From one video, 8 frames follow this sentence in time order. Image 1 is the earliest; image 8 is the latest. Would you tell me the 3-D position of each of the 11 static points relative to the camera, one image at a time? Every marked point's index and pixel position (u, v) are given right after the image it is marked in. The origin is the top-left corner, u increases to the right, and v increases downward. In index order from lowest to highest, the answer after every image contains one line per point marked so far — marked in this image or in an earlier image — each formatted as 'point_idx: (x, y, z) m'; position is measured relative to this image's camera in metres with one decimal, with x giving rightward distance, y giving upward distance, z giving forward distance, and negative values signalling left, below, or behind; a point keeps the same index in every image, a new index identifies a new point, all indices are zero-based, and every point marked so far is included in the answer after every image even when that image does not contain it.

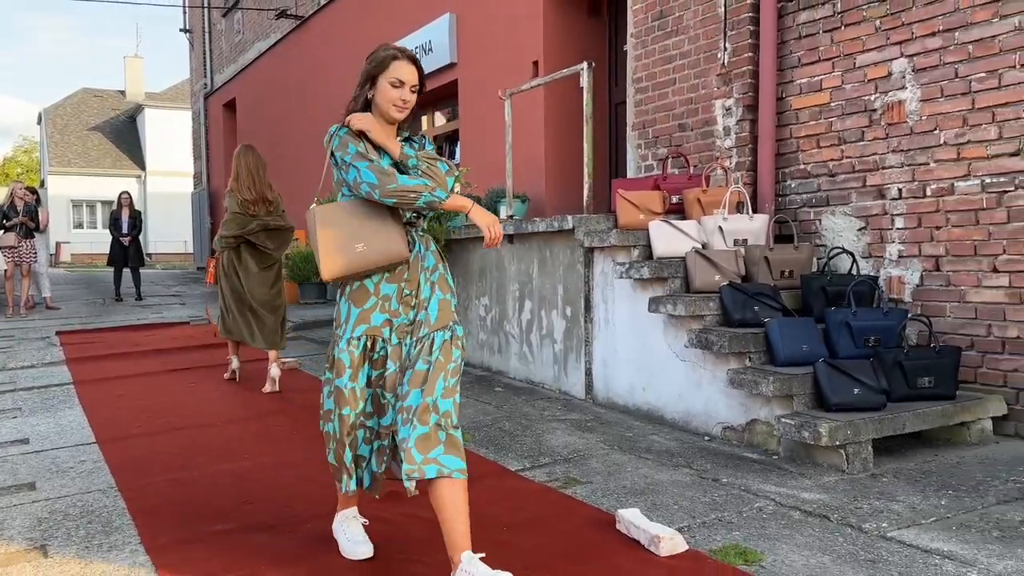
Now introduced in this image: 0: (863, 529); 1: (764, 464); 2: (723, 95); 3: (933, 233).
0: (+1.2, -0.8, +2.9) m
1: (+1.1, -0.8, +3.7) m
2: (+1.3, +1.2, +5.3) m
3: (+2.1, +0.3, +4.3) m
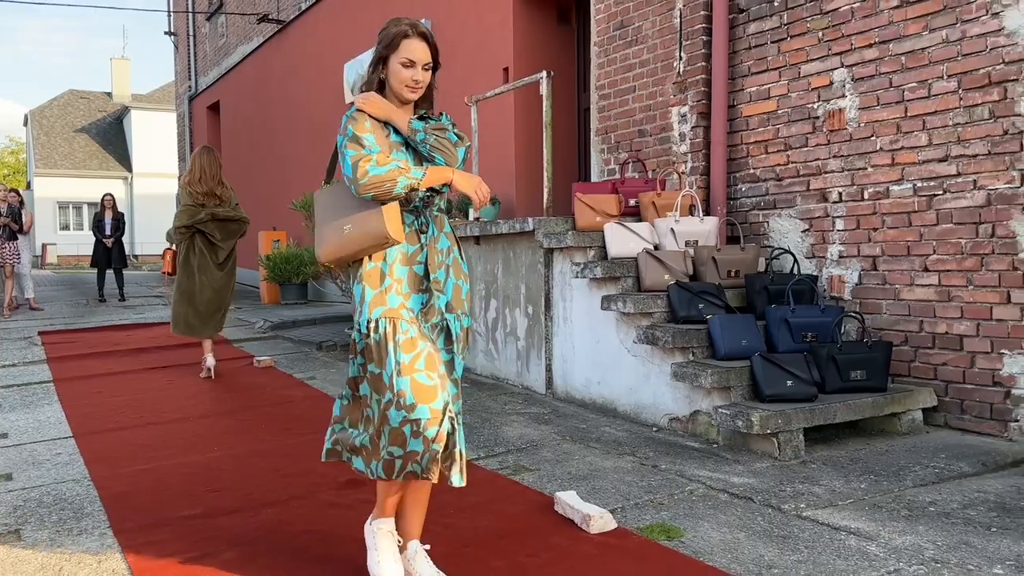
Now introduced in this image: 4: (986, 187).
0: (+1.0, -0.8, +3.1) m
1: (+0.9, -0.7, +3.9) m
2: (+1.1, +1.2, +5.6) m
3: (+1.9, +0.3, +4.5) m
4: (+2.2, +0.5, +4.0) m
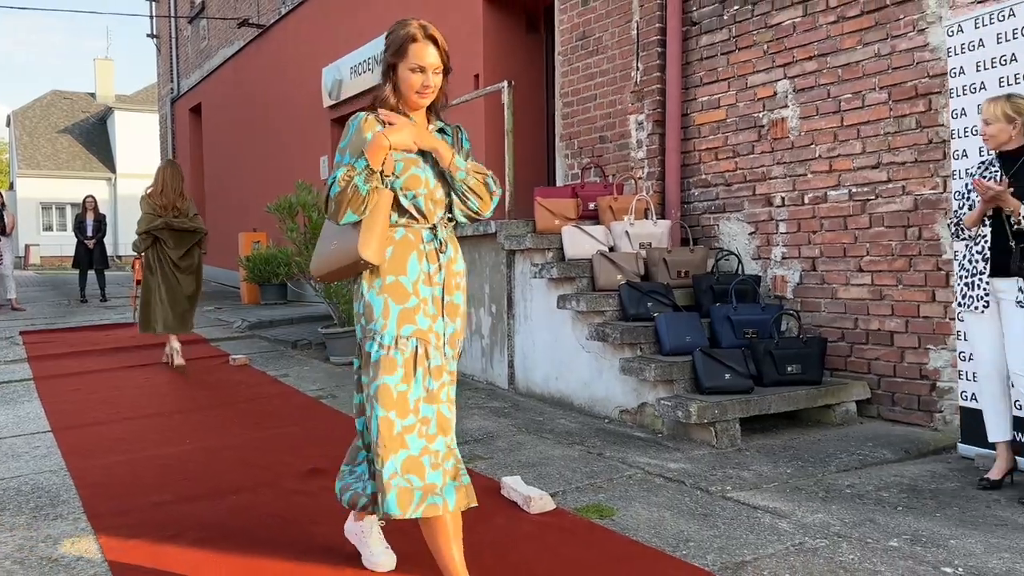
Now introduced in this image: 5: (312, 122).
0: (+0.8, -0.8, +3.3) m
1: (+0.7, -0.7, +4.1) m
2: (+0.9, +1.2, +5.8) m
3: (+1.7, +0.3, +4.8) m
4: (+2.0, +0.5, +4.2) m
5: (-2.7, +2.3, +11.4) m
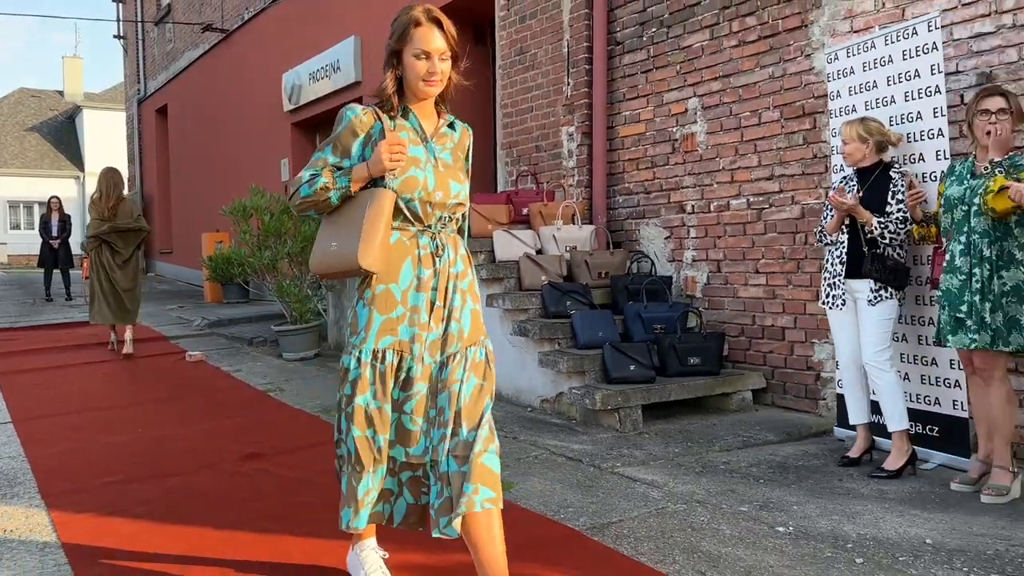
0: (+0.4, -0.8, +3.7) m
1: (+0.3, -0.7, +4.6) m
2: (+0.4, +1.2, +6.2) m
3: (+1.3, +0.3, +5.2) m
4: (+1.6, +0.5, +4.7) m
5: (-3.3, +2.3, +11.8) m
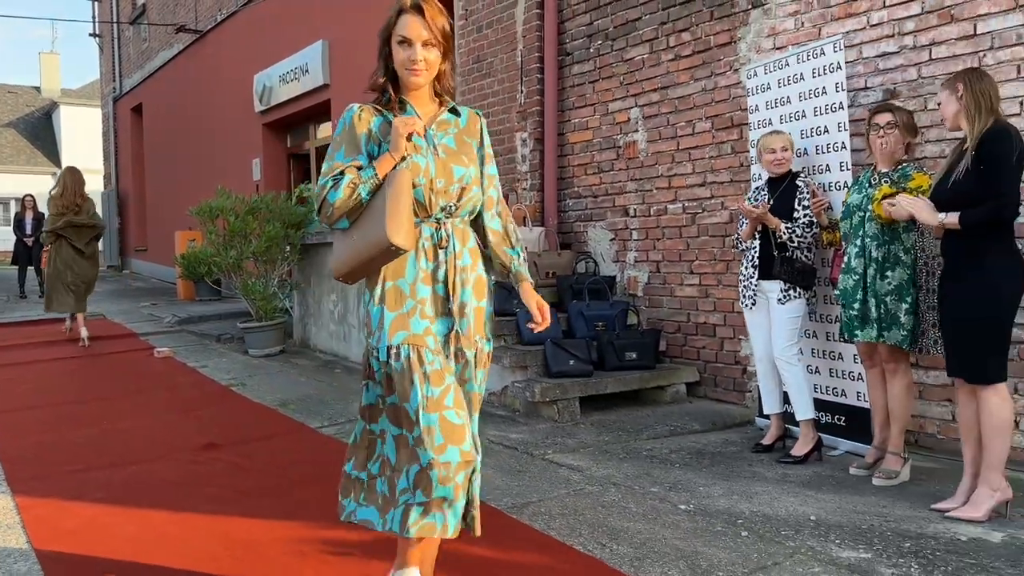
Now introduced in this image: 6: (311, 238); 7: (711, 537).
0: (+0.1, -0.8, +4.0) m
1: (0.0, -0.7, +4.8) m
2: (+0.1, +1.2, +6.5) m
3: (+0.9, +0.3, +5.5) m
4: (+1.3, +0.5, +5.0) m
5: (-3.7, +2.3, +12.0) m
6: (-1.8, +0.4, +7.4) m
7: (+0.7, -0.9, +2.9) m
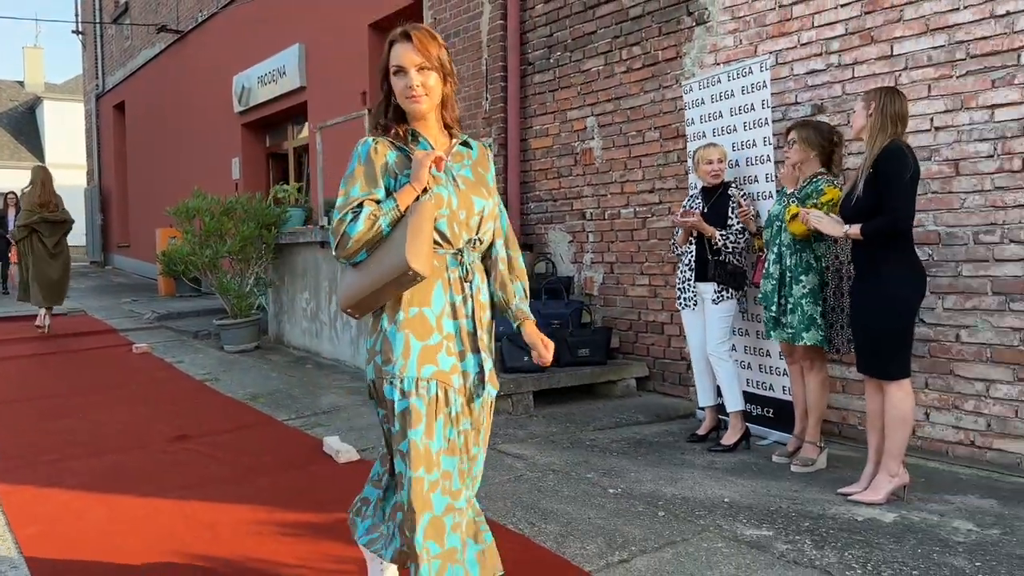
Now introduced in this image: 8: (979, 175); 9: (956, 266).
0: (-0.1, -0.8, +4.3) m
1: (-0.3, -0.7, +5.1) m
2: (-0.2, +1.2, +6.8) m
3: (+0.7, +0.3, +5.8) m
4: (+1.0, +0.5, +5.3) m
5: (-4.1, +2.3, +12.2) m
6: (-2.1, +0.4, +7.7) m
7: (+0.5, -0.9, +3.2) m
8: (+2.1, +0.5, +3.8) m
9: (+2.1, +0.1, +3.9) m
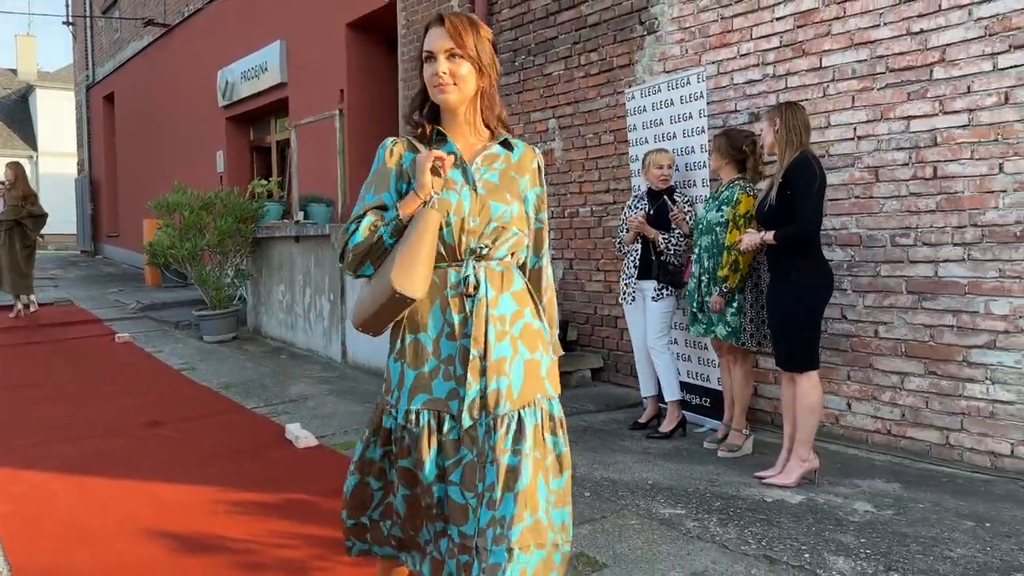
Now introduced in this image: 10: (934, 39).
0: (-0.4, -0.8, +4.6) m
1: (-0.6, -0.7, +5.4) m
2: (-0.5, +1.3, +7.1) m
3: (+0.4, +0.3, +6.1) m
4: (+0.8, +0.5, +5.6) m
5: (-4.4, +2.5, +12.4) m
6: (-2.3, +0.5, +7.9) m
7: (+0.2, -0.9, +3.5) m
8: (+1.9, +0.5, +4.1) m
9: (+1.8, +0.1, +4.2) m
10: (+2.0, +1.2, +3.9) m
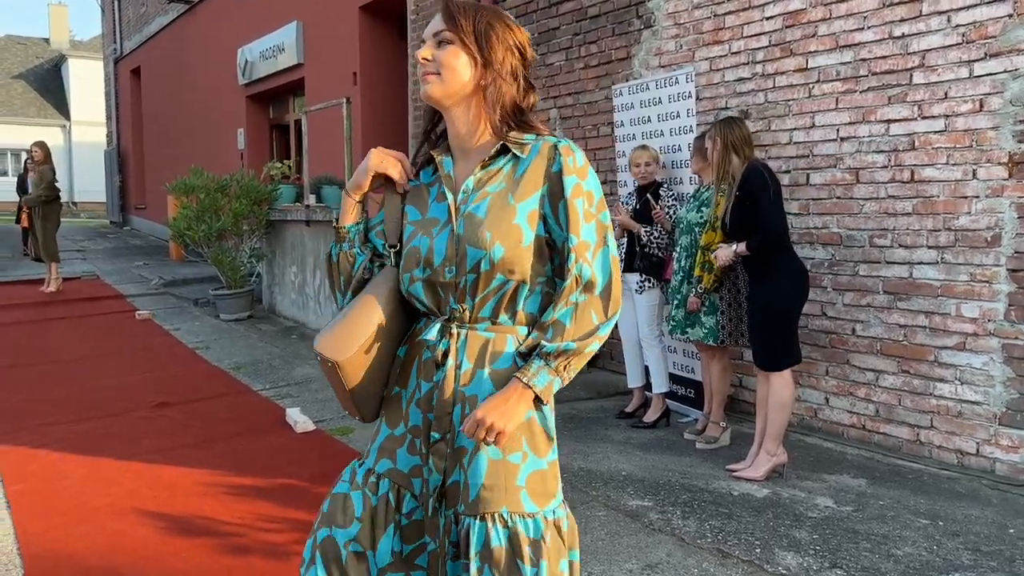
0: (-0.5, -0.7, +4.8) m
1: (-0.6, -0.6, +5.6) m
2: (-0.4, +1.4, +7.2) m
3: (+0.4, +0.4, +6.2) m
4: (+0.7, +0.6, +5.7) m
5: (-4.1, +2.8, +12.6) m
6: (-2.3, +0.7, +8.1) m
7: (+0.1, -0.9, +3.7) m
8: (+1.8, +0.5, +4.2) m
9: (+1.7, +0.1, +4.3) m
10: (+1.9, +1.1, +4.0) m
